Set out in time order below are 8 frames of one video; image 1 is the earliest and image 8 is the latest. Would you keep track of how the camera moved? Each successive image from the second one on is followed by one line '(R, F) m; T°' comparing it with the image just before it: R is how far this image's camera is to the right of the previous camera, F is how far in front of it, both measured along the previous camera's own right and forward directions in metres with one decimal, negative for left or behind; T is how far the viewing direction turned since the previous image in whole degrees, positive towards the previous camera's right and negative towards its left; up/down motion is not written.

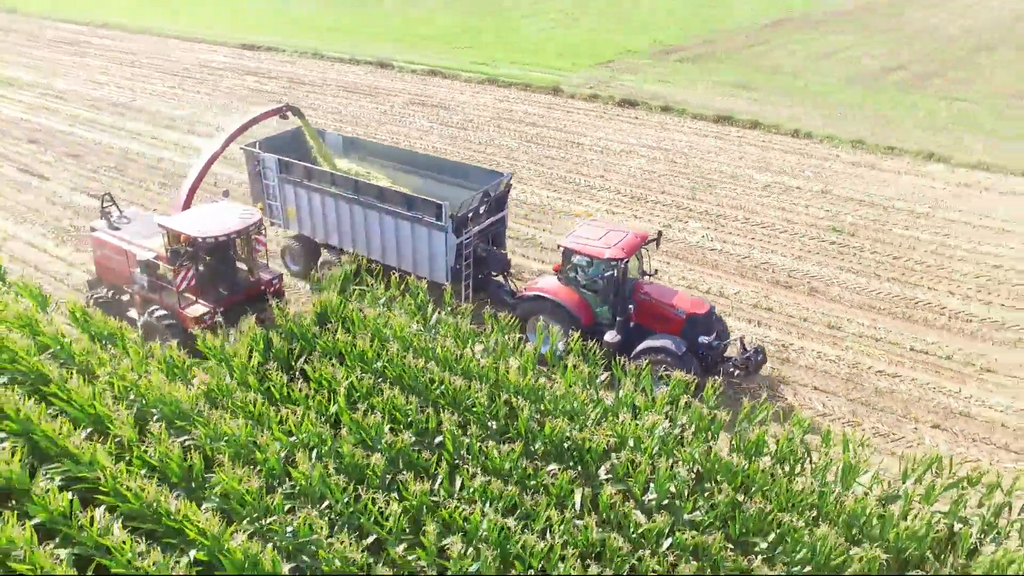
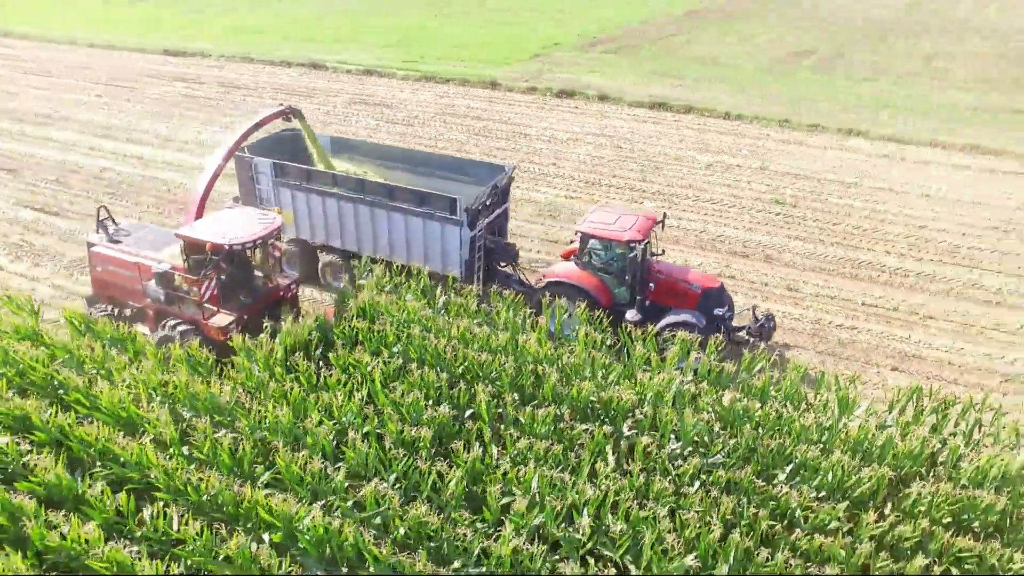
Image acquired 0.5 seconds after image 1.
(-1.1, -0.4) m; +7°
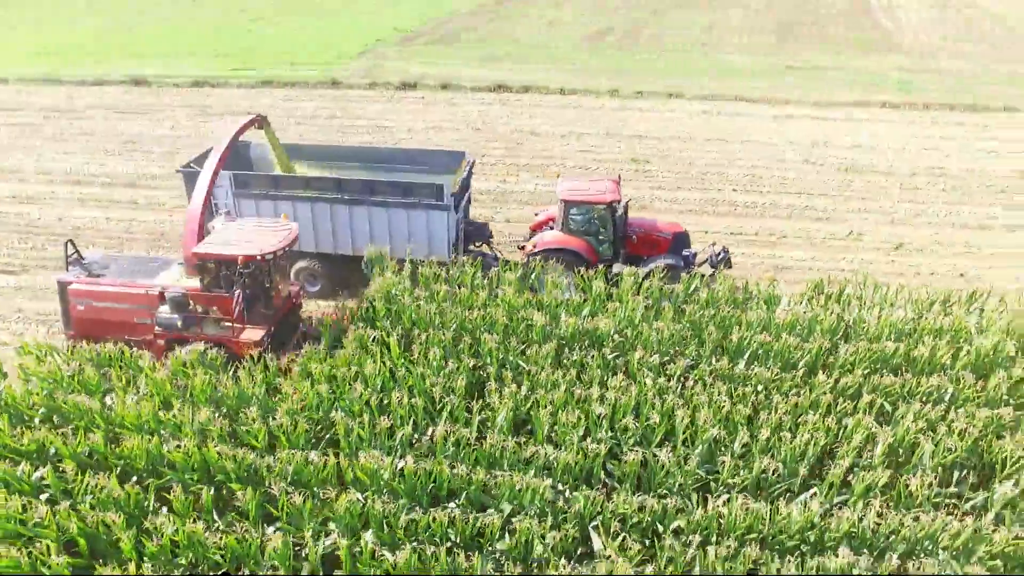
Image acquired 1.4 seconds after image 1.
(-2.1, -0.7) m; +15°
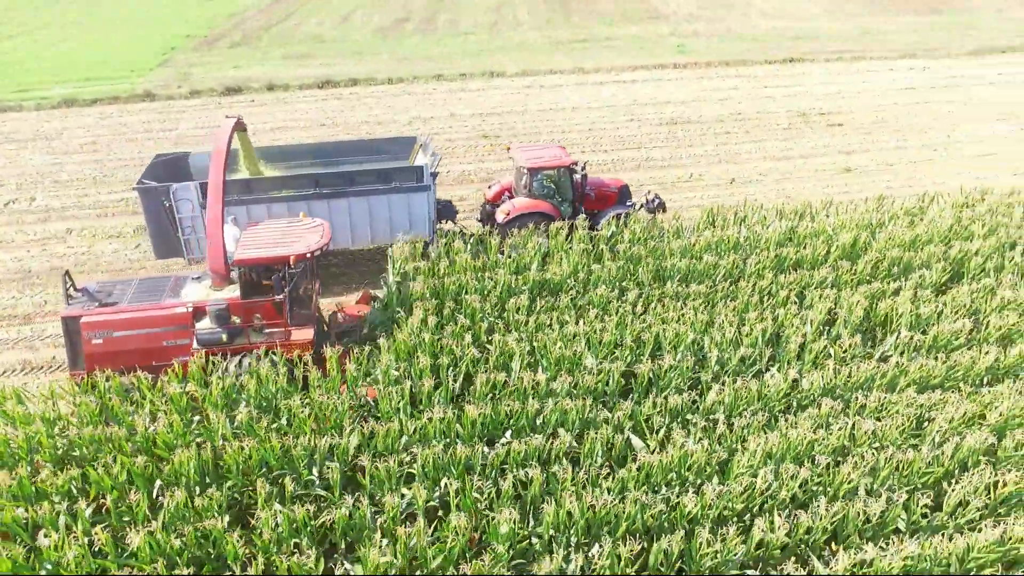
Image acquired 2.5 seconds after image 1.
(-2.4, -0.5) m; +17°
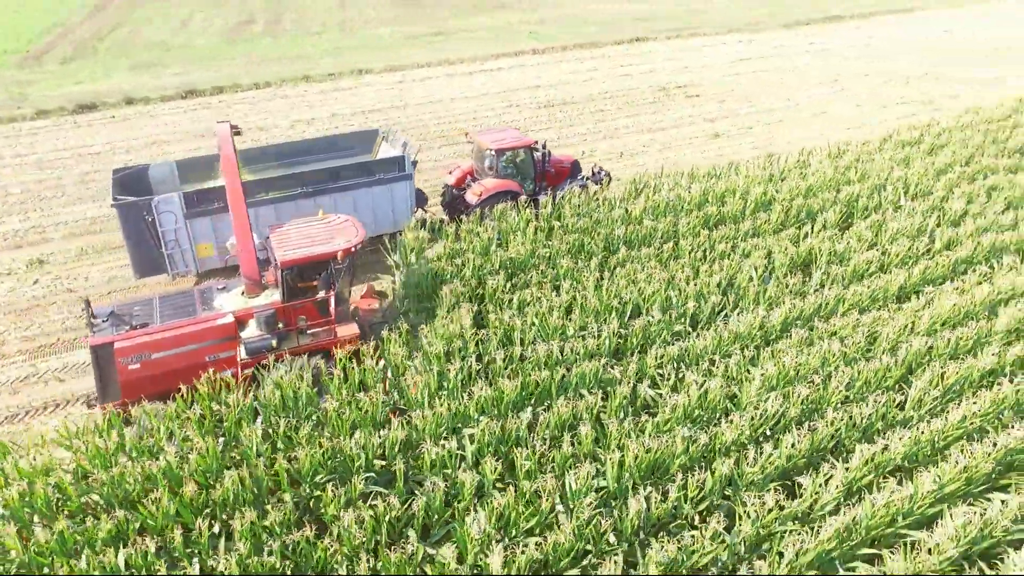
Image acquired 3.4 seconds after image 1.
(-2.0, -0.2) m; +13°
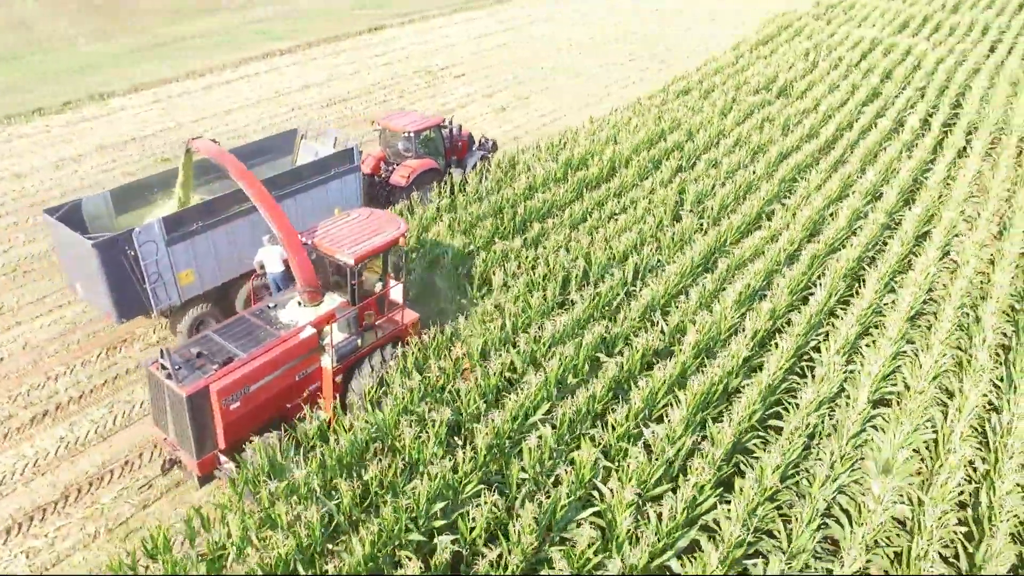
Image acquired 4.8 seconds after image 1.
(-3.4, +0.5) m; +23°
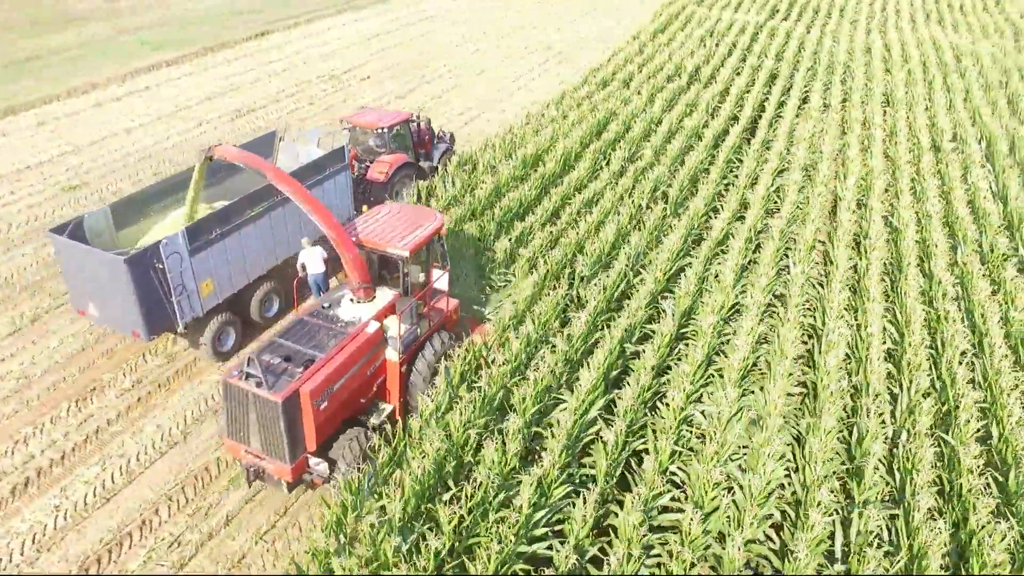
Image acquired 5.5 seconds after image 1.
(-2.0, +0.2) m; +11°
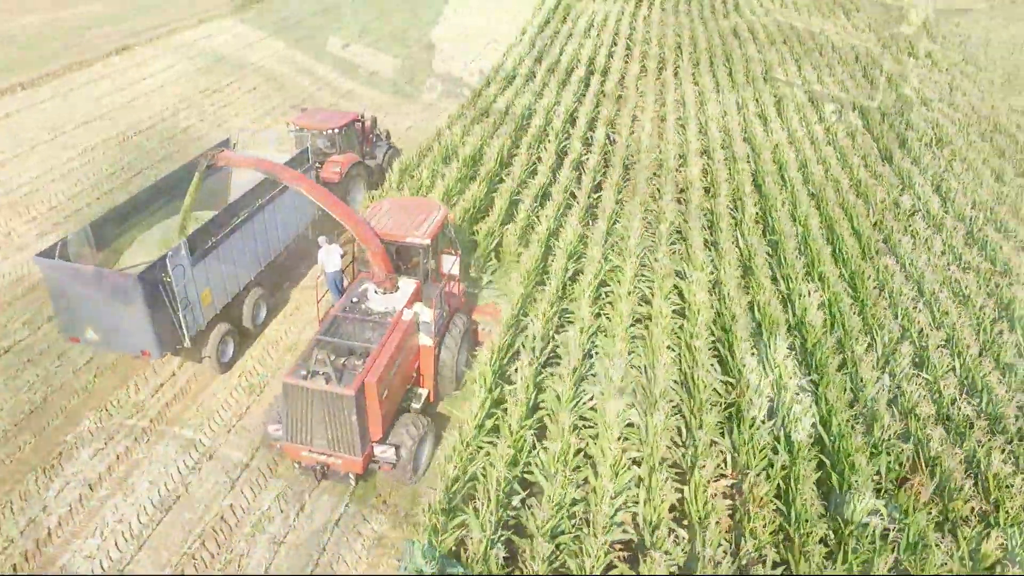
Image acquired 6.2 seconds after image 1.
(-1.9, +0.2) m; +12°
